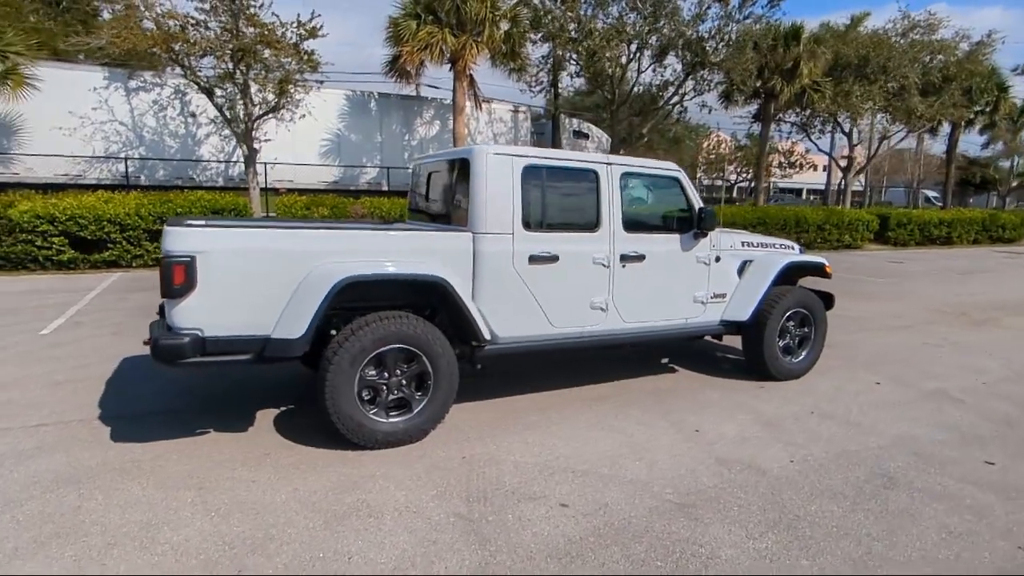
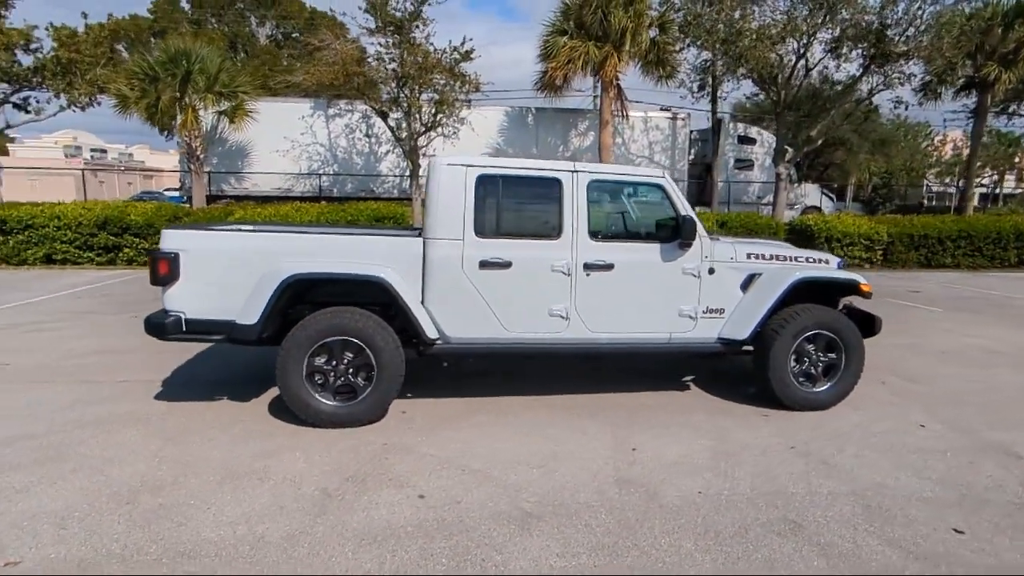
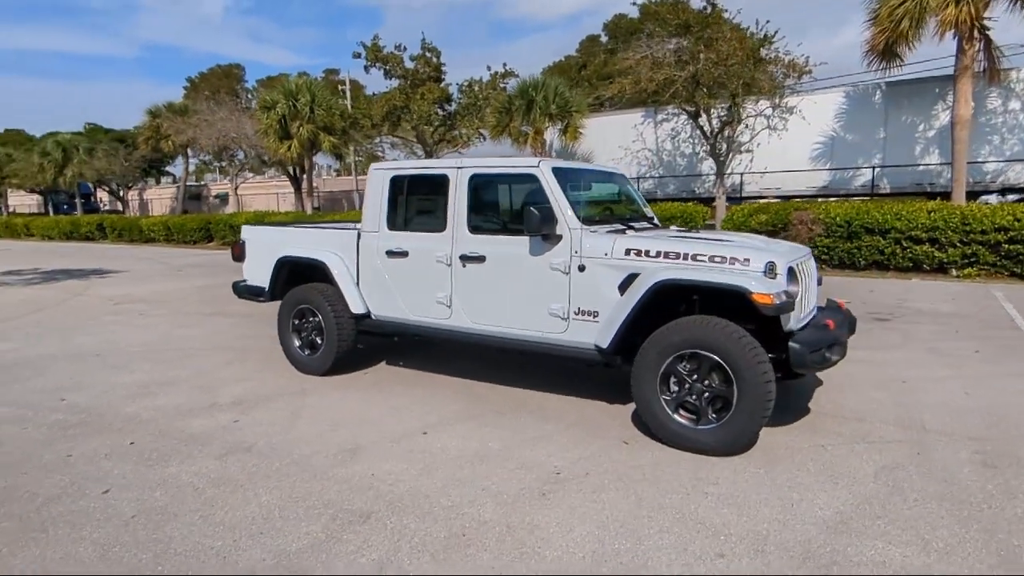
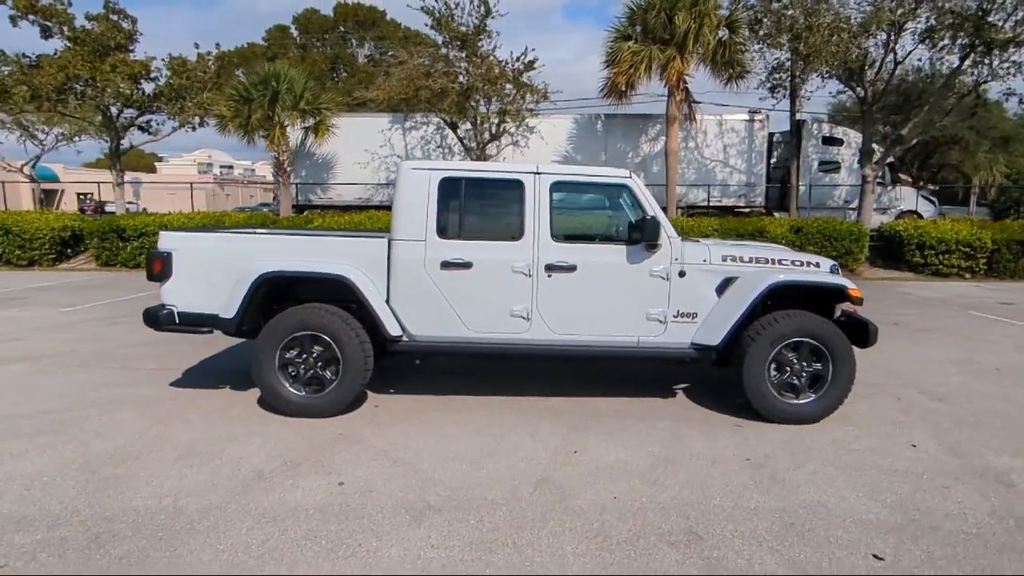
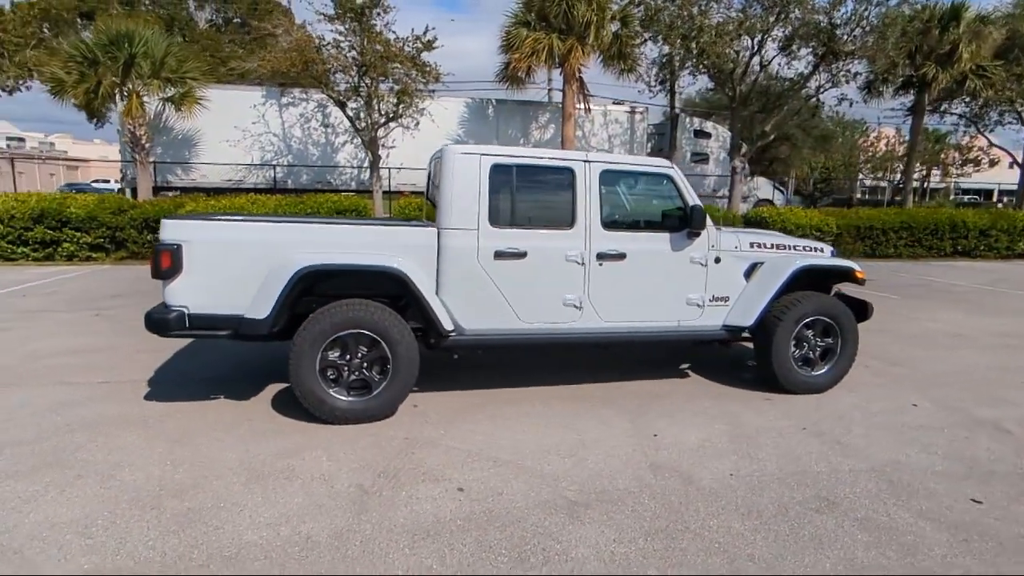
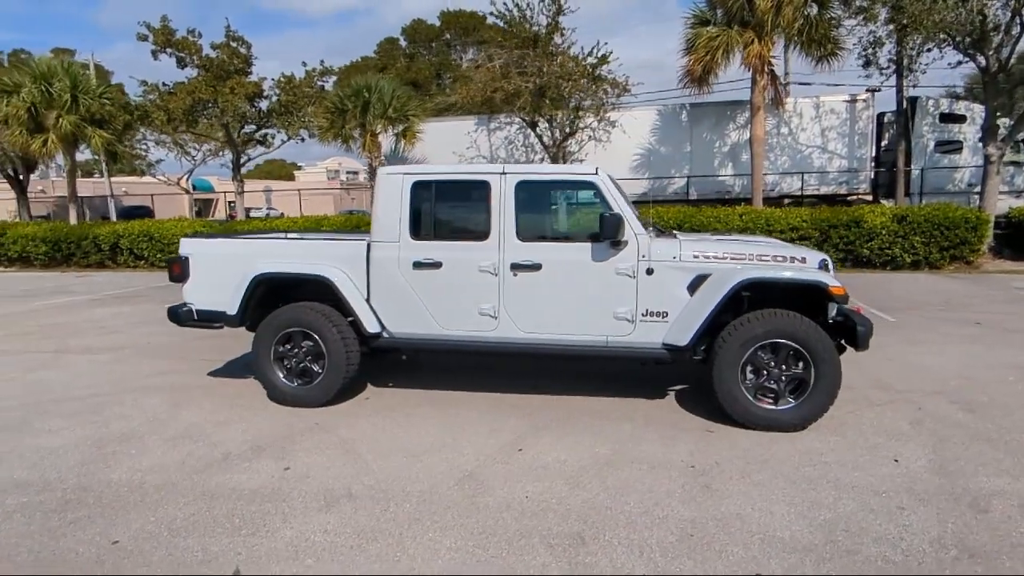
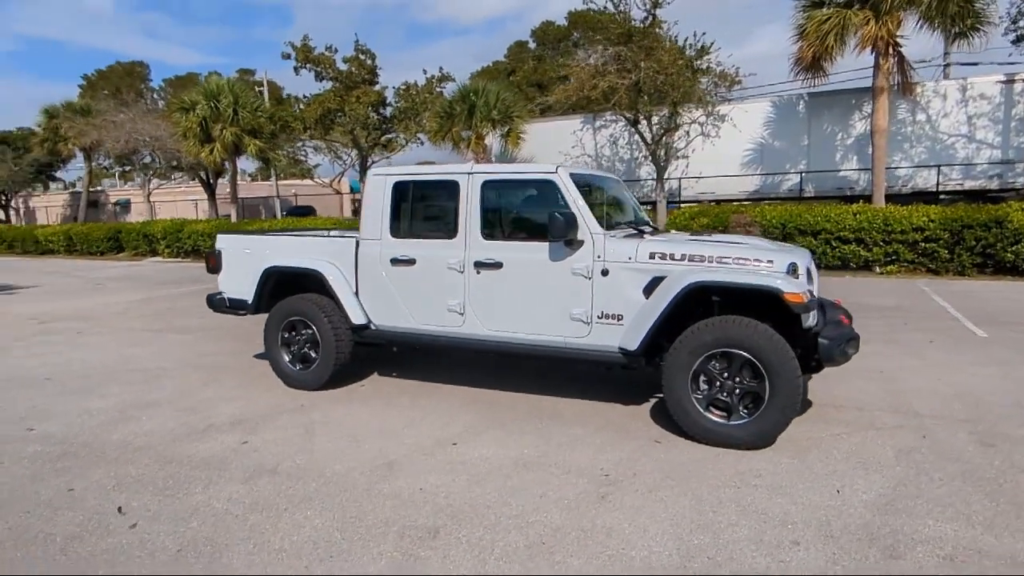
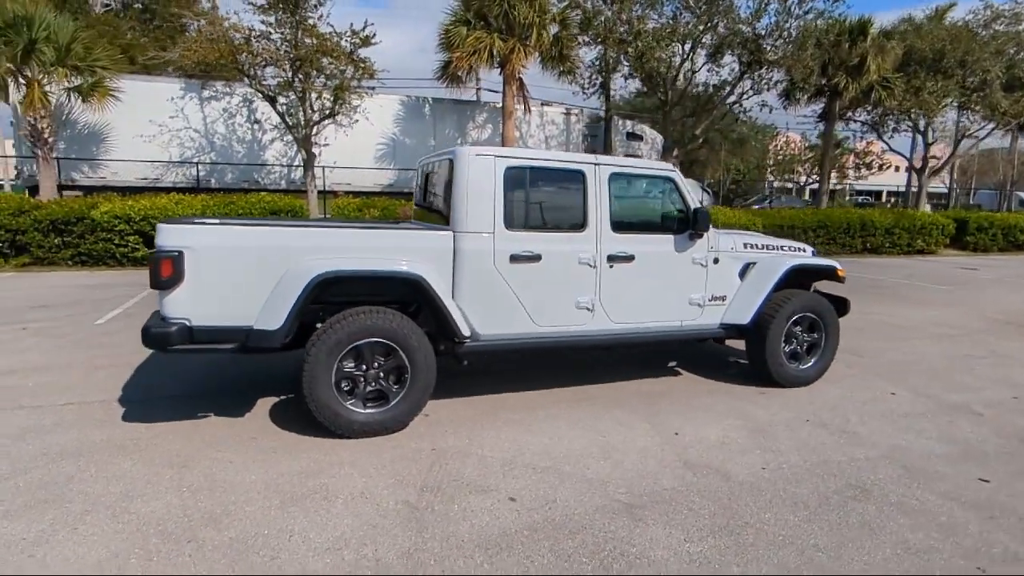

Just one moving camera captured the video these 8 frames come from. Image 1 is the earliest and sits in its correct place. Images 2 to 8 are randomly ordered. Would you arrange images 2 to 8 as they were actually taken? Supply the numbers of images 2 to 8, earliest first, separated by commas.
8, 5, 2, 4, 6, 7, 3
